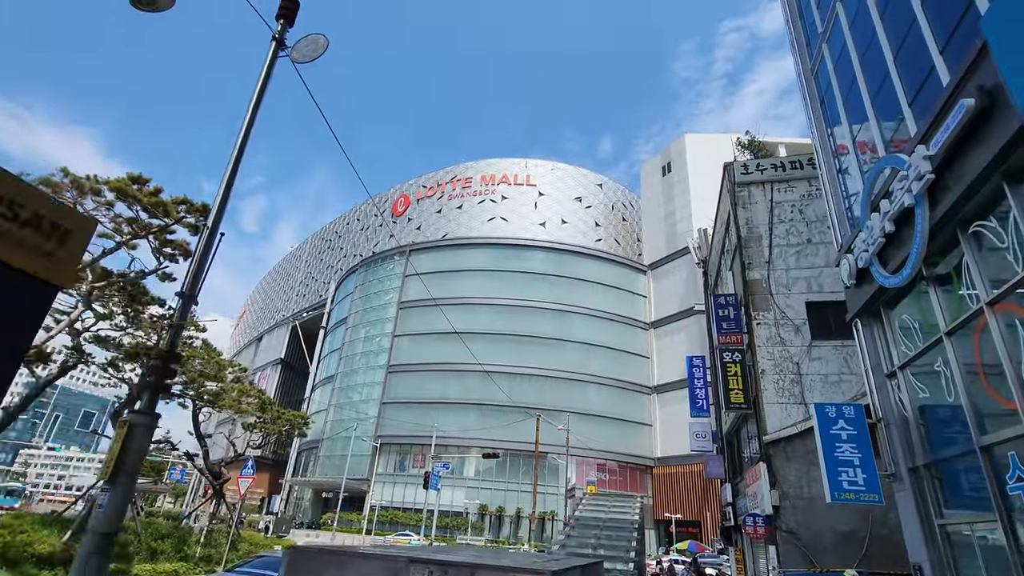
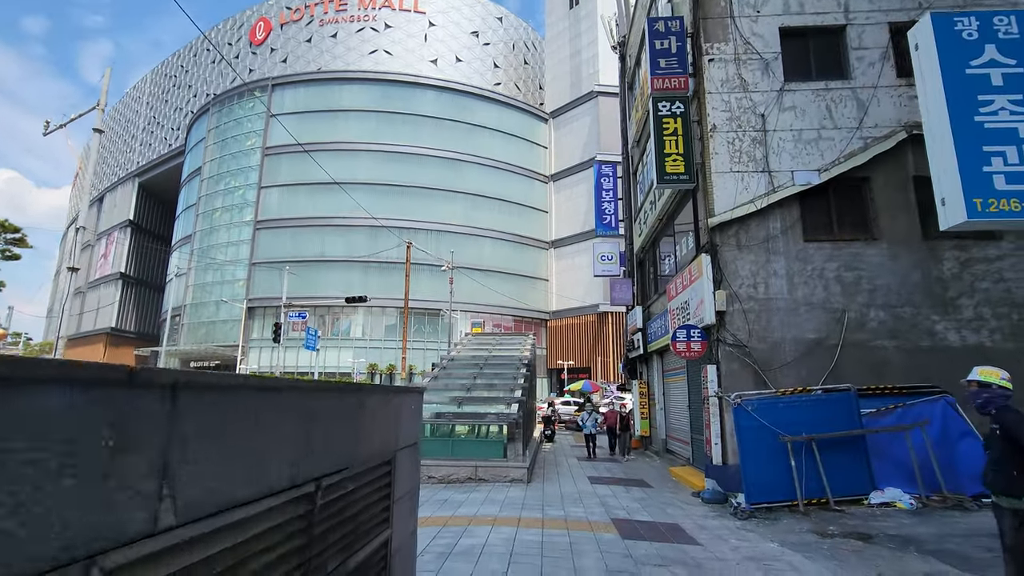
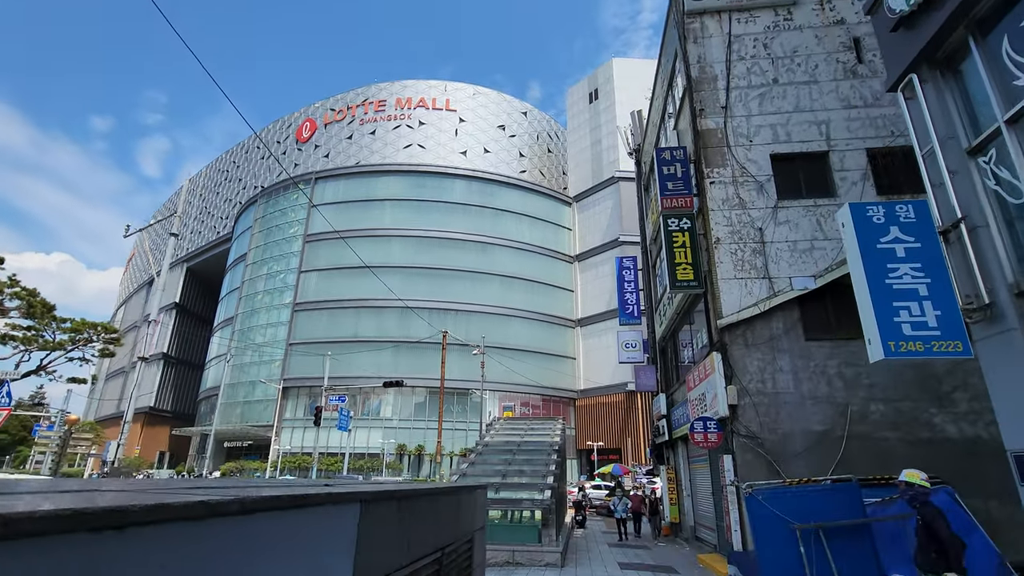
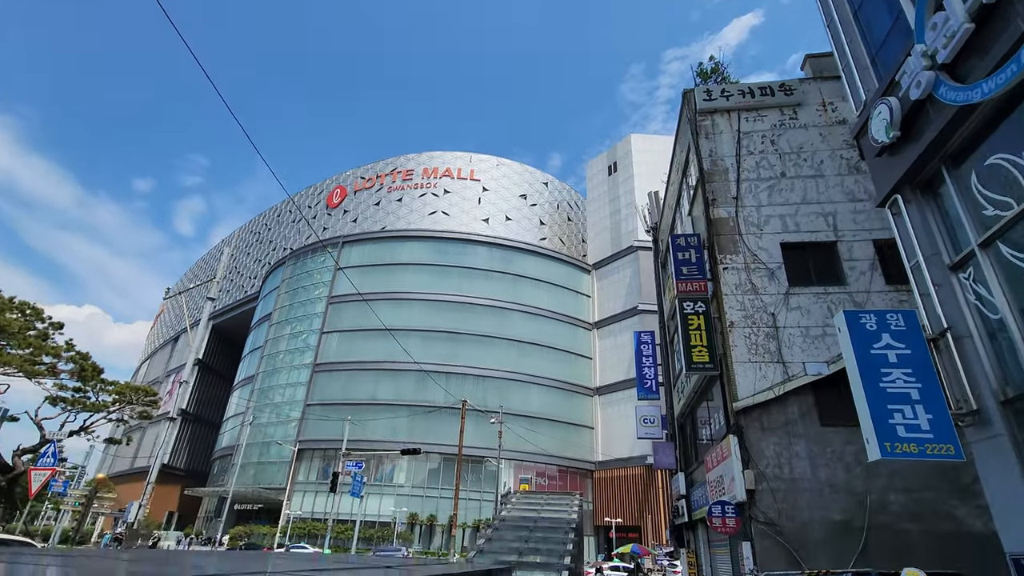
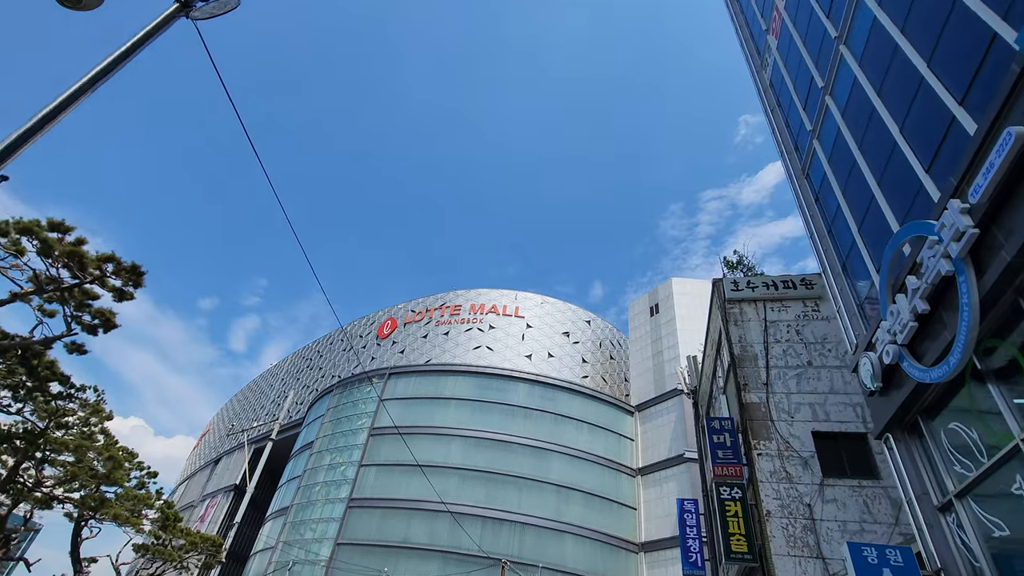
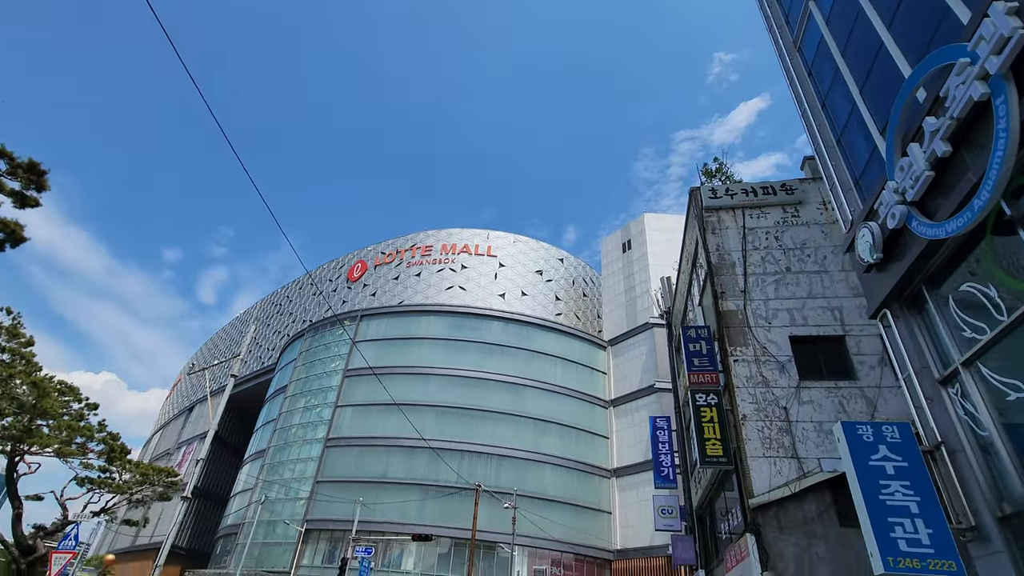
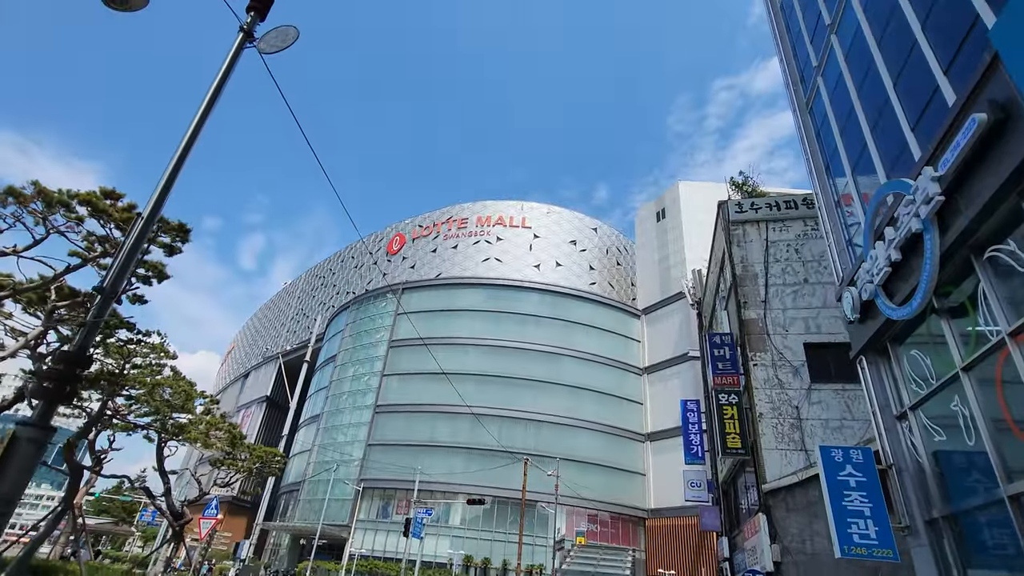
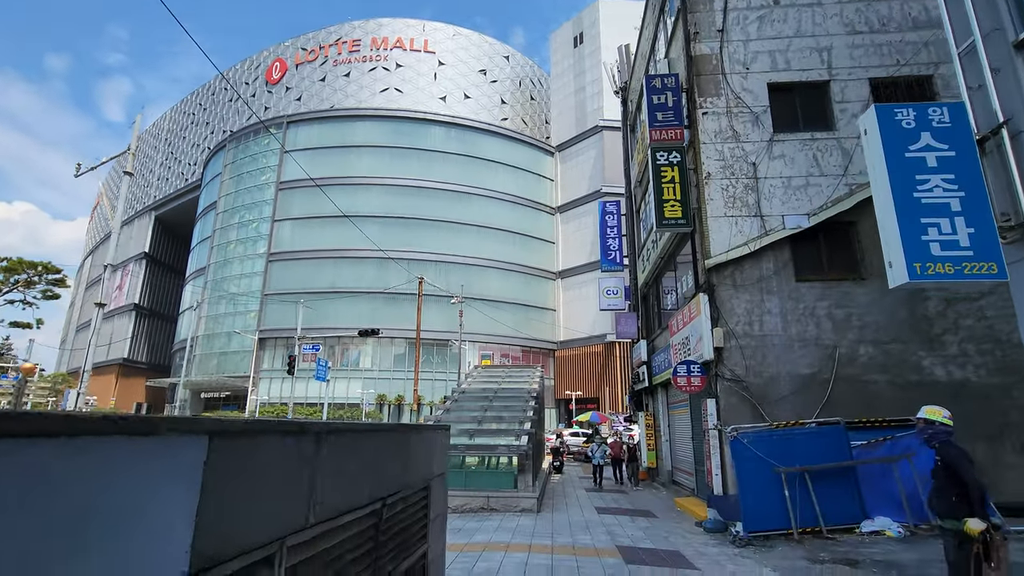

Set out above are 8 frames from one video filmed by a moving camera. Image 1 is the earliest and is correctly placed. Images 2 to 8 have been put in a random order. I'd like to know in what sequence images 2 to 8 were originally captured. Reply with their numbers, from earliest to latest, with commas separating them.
7, 5, 6, 4, 3, 8, 2
